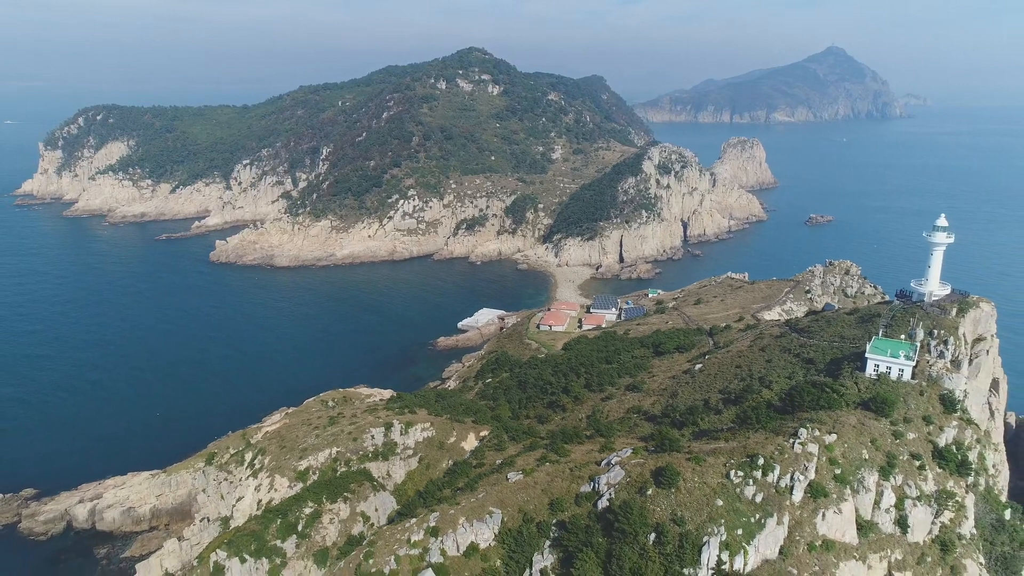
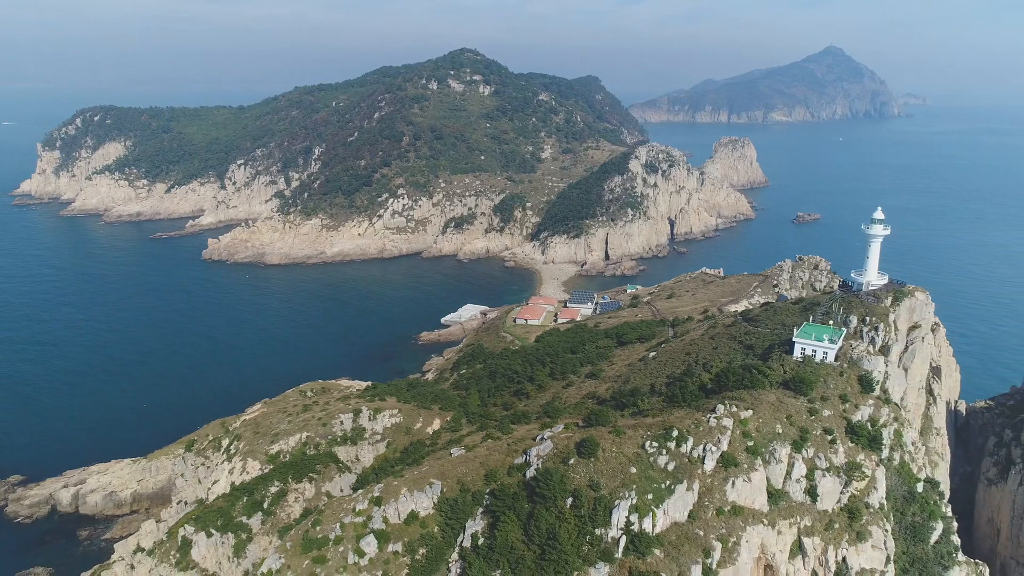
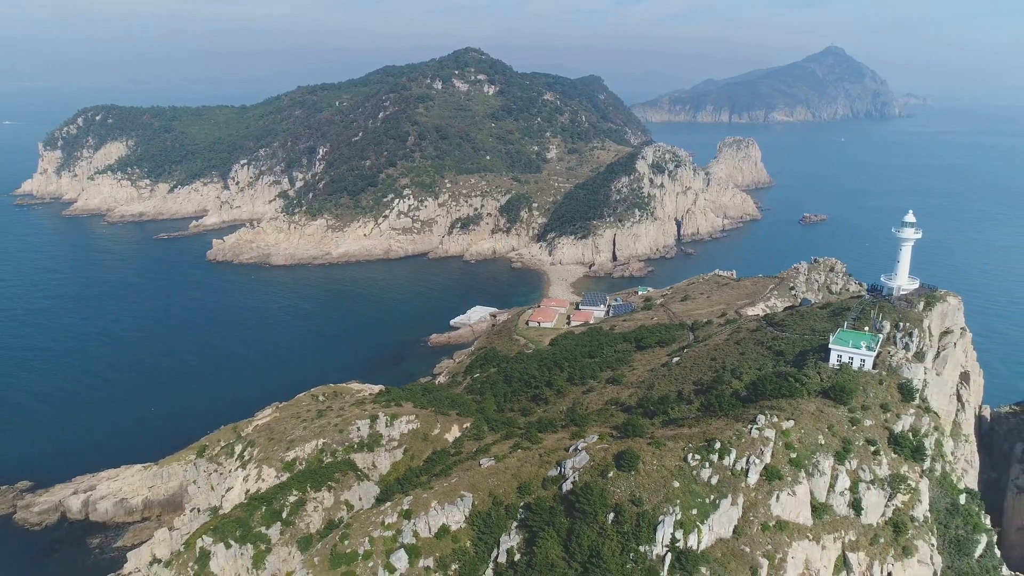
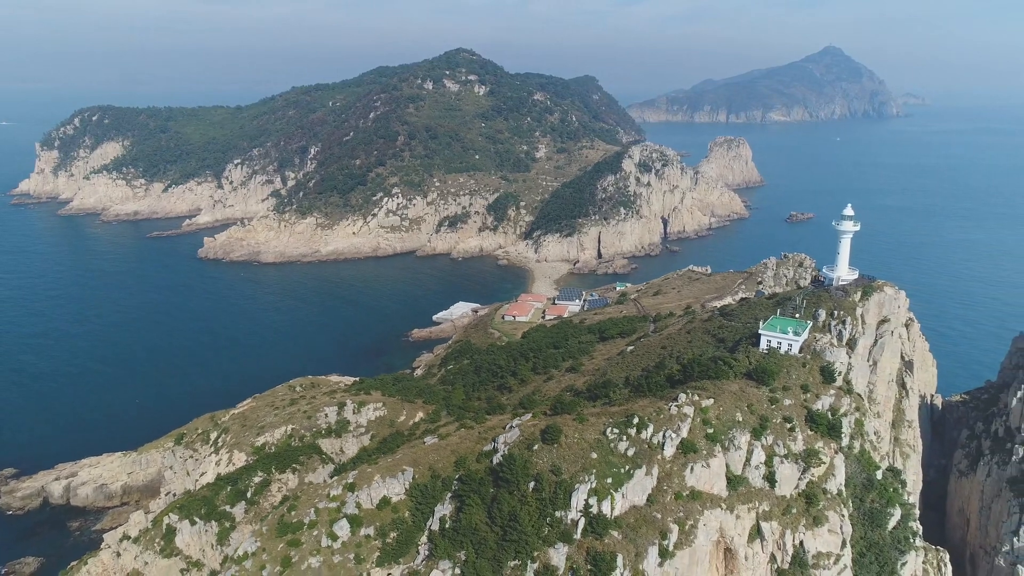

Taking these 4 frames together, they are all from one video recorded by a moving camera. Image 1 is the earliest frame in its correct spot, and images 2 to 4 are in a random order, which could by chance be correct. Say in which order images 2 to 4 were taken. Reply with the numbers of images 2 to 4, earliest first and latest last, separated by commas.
3, 2, 4
